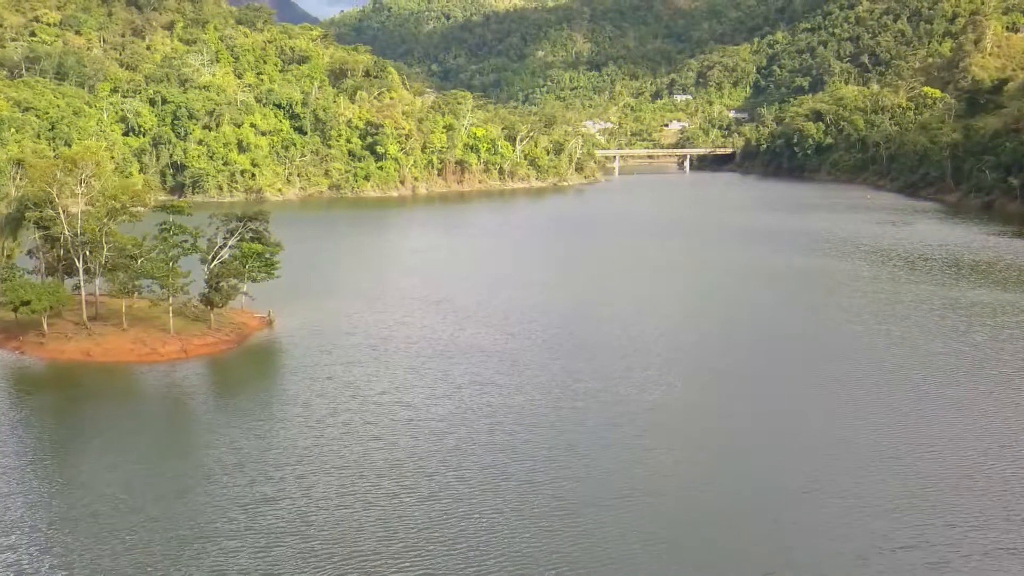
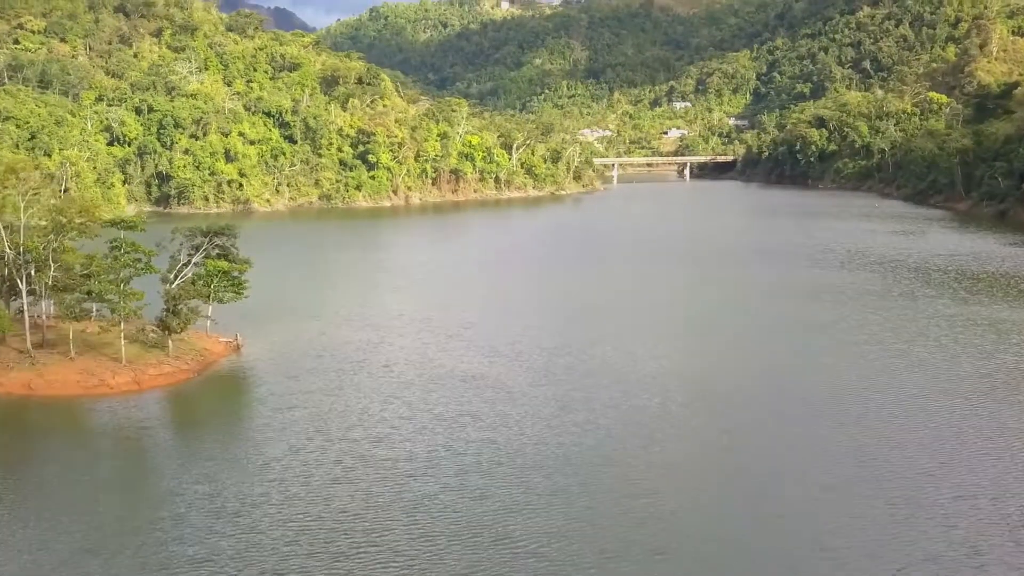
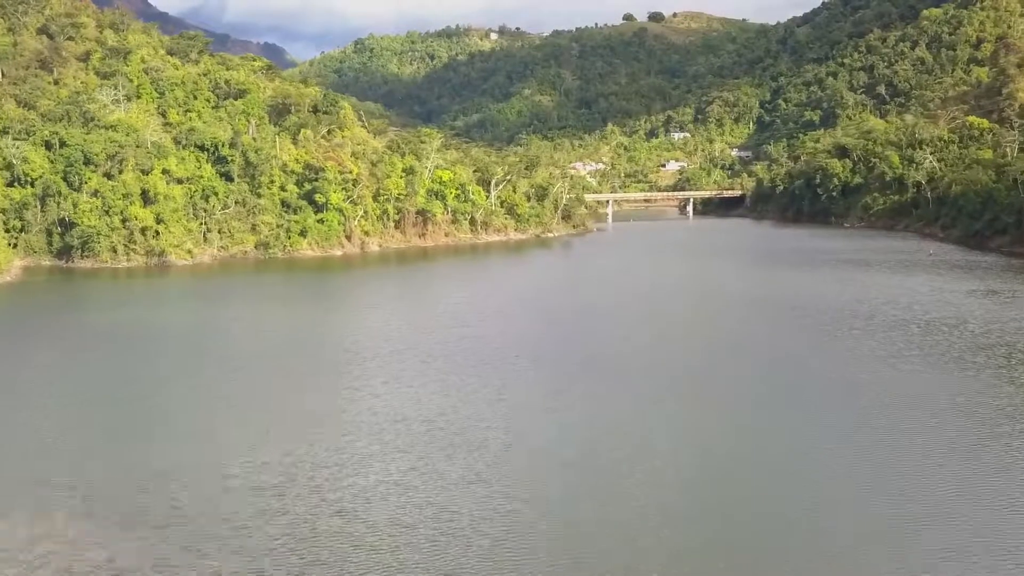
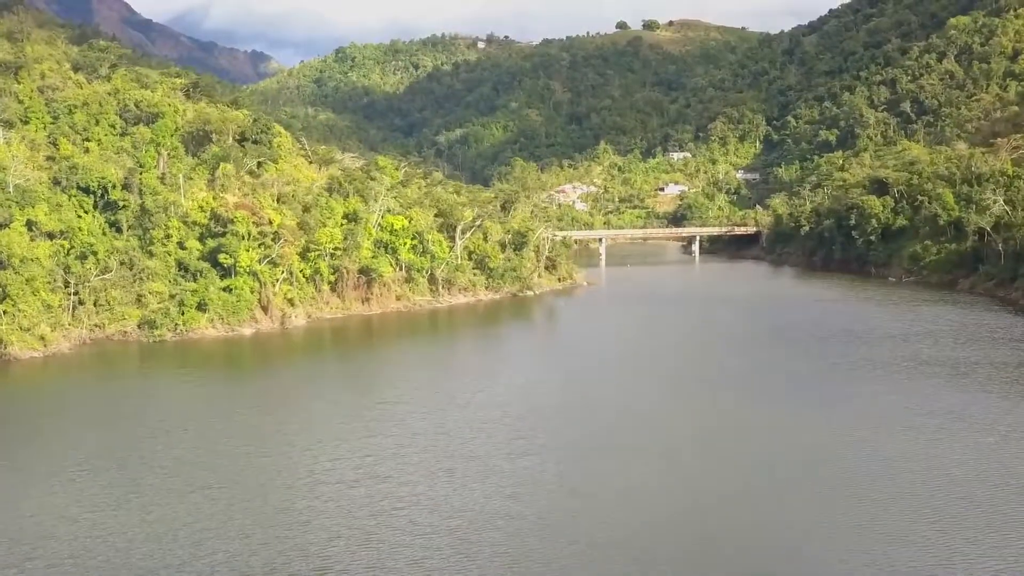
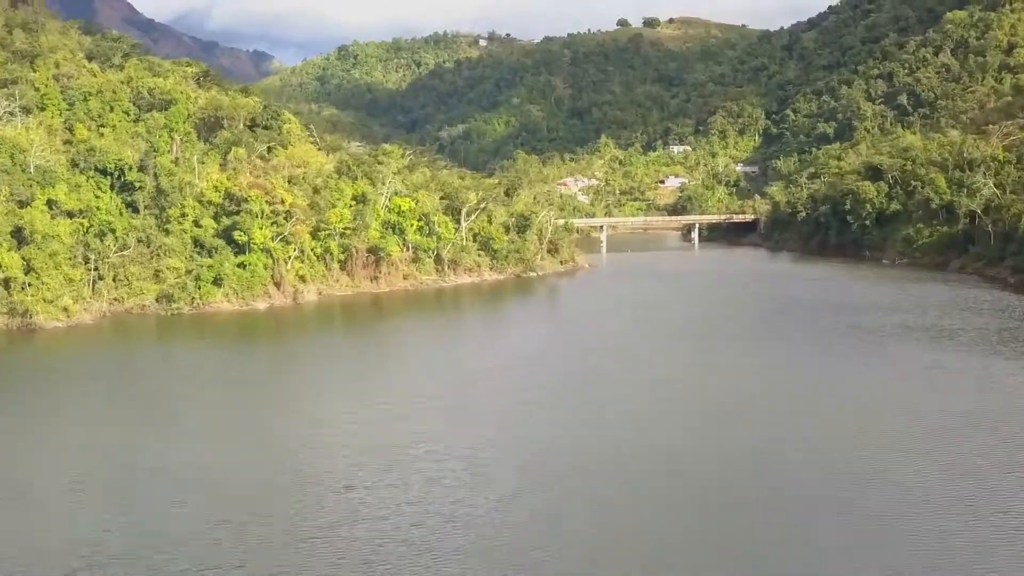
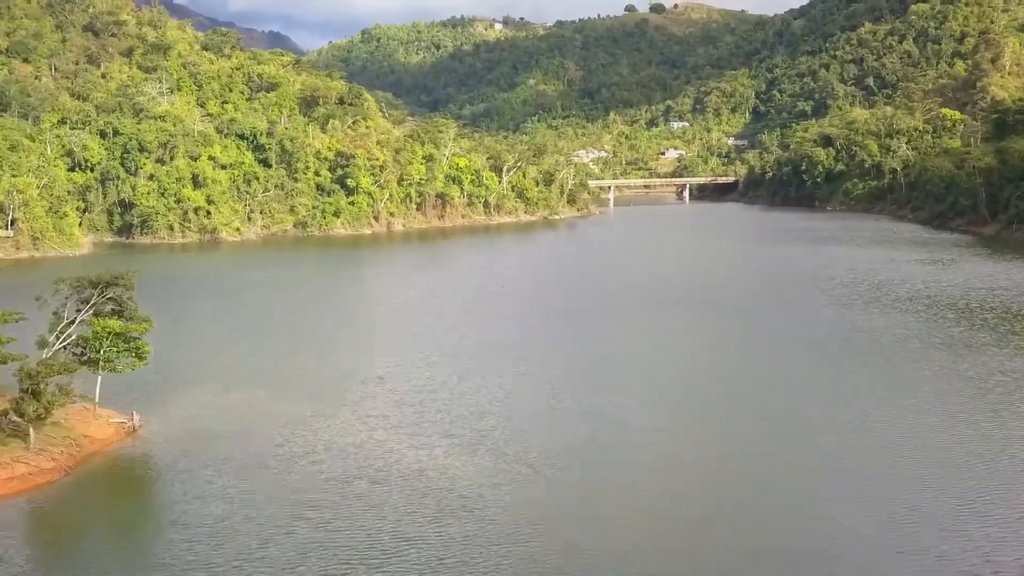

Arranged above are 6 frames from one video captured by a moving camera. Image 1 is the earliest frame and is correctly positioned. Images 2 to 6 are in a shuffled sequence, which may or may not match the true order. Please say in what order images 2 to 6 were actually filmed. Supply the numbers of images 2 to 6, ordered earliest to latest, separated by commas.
2, 6, 3, 5, 4
